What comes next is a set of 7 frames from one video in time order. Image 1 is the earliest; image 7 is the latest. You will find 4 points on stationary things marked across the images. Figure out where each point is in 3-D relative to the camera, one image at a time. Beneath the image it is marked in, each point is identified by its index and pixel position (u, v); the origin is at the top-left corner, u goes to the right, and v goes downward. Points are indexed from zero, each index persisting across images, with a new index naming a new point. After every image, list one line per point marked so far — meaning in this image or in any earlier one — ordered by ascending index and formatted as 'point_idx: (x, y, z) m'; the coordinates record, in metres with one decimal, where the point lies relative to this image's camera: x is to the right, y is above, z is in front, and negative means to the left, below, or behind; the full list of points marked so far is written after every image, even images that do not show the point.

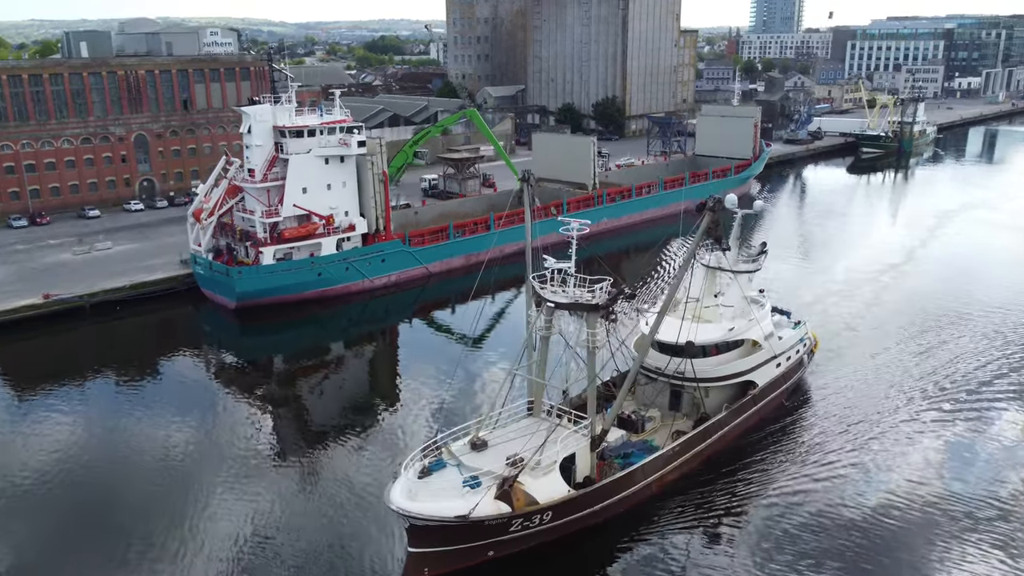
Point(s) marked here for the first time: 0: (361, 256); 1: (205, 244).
0: (-3.7, +0.8, +18.3) m
1: (-7.2, +1.0, +17.7) m
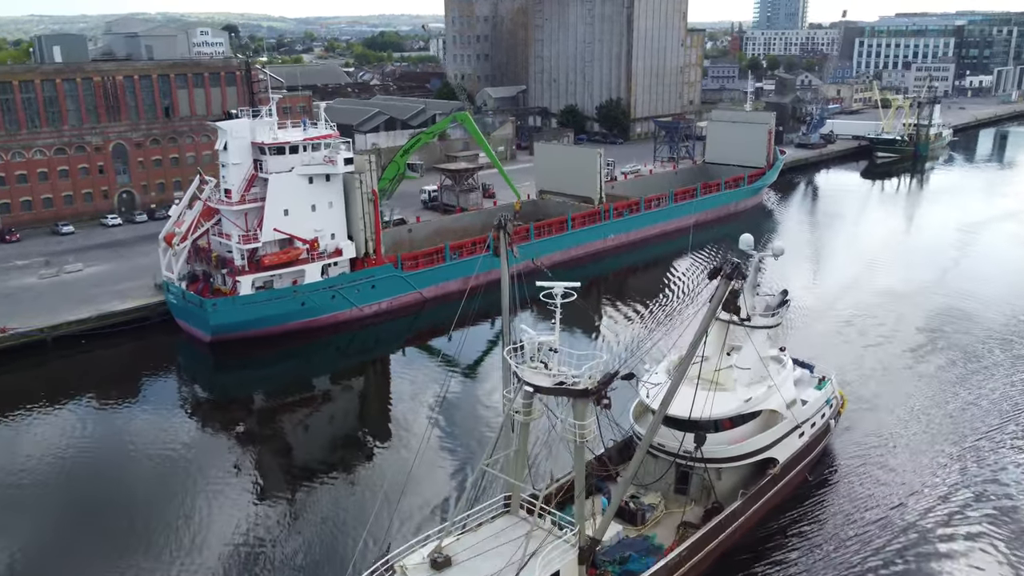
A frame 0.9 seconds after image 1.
0: (-3.7, +0.1, +16.9) m
1: (-7.2, +0.4, +16.2) m
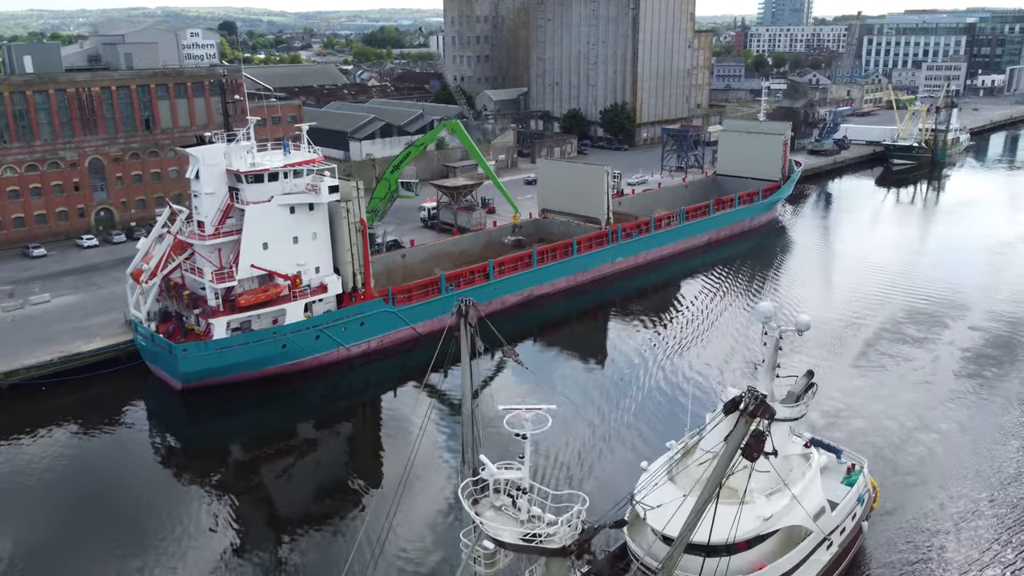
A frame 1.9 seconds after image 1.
0: (-3.6, -0.7, +15.4) m
1: (-7.1, -0.4, +14.7) m
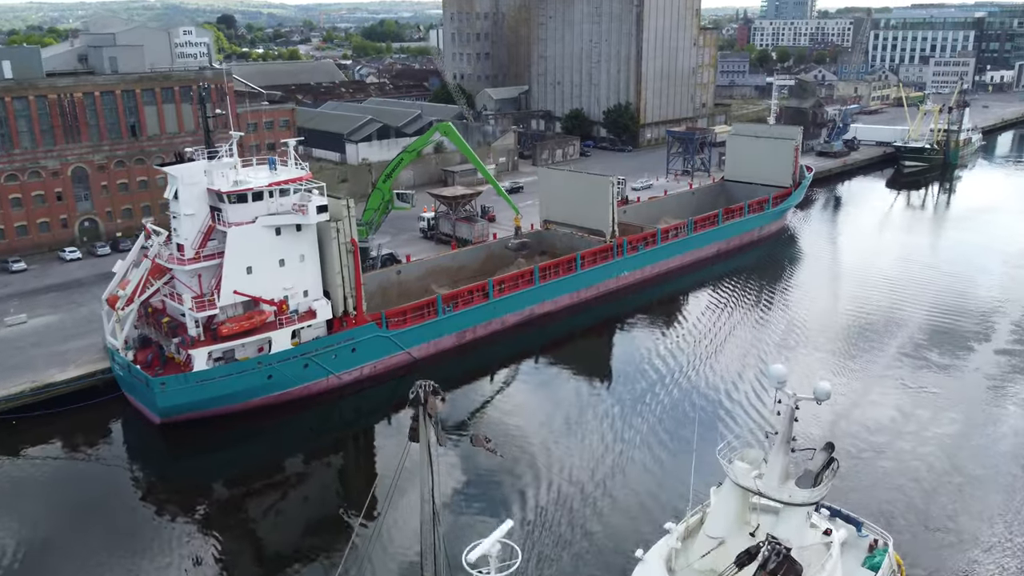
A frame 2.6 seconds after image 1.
0: (-3.6, -1.1, +14.5) m
1: (-7.1, -0.9, +13.8) m
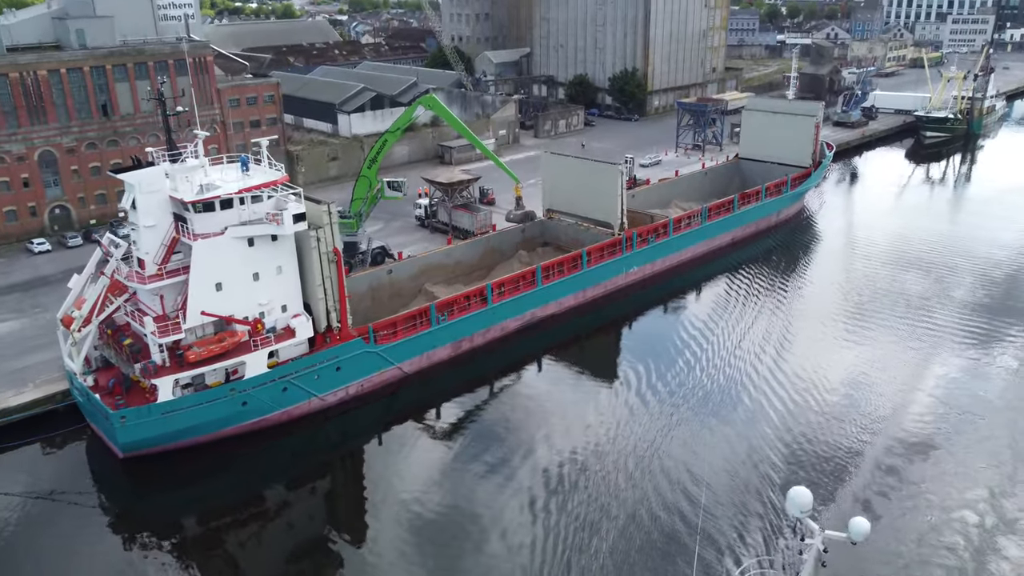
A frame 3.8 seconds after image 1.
0: (-3.6, -1.4, +13.1) m
1: (-7.1, -1.2, +12.5) m
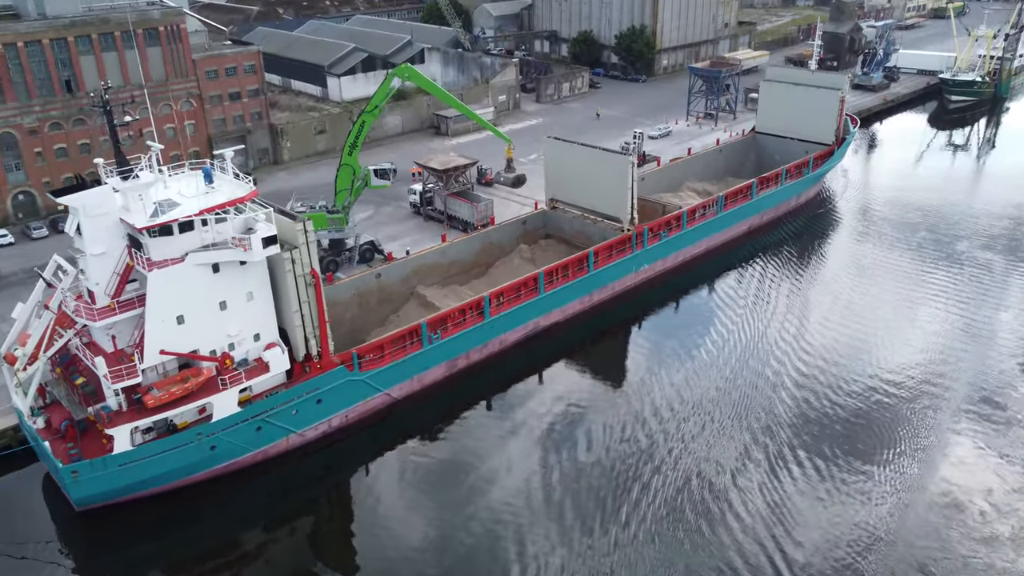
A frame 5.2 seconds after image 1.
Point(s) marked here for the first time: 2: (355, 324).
0: (-3.6, -1.8, +11.8) m
1: (-7.1, -1.7, +11.2) m
2: (-3.2, -0.7, +15.6) m
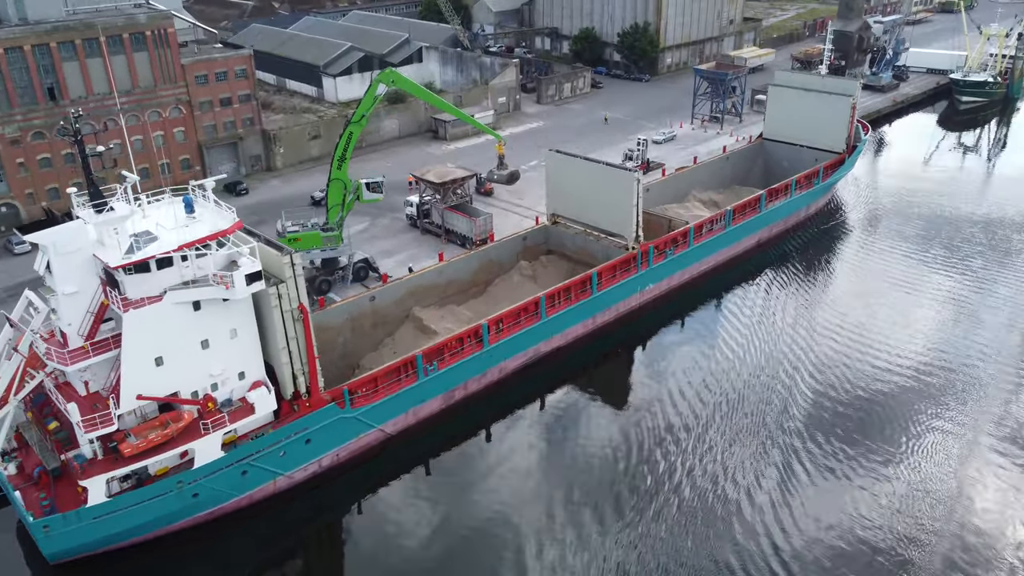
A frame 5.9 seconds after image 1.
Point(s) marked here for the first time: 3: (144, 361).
0: (-3.6, -2.4, +11.2) m
1: (-7.1, -2.2, +10.5) m
2: (-3.2, -1.2, +14.9) m
3: (-5.0, -1.0, +10.2) m
